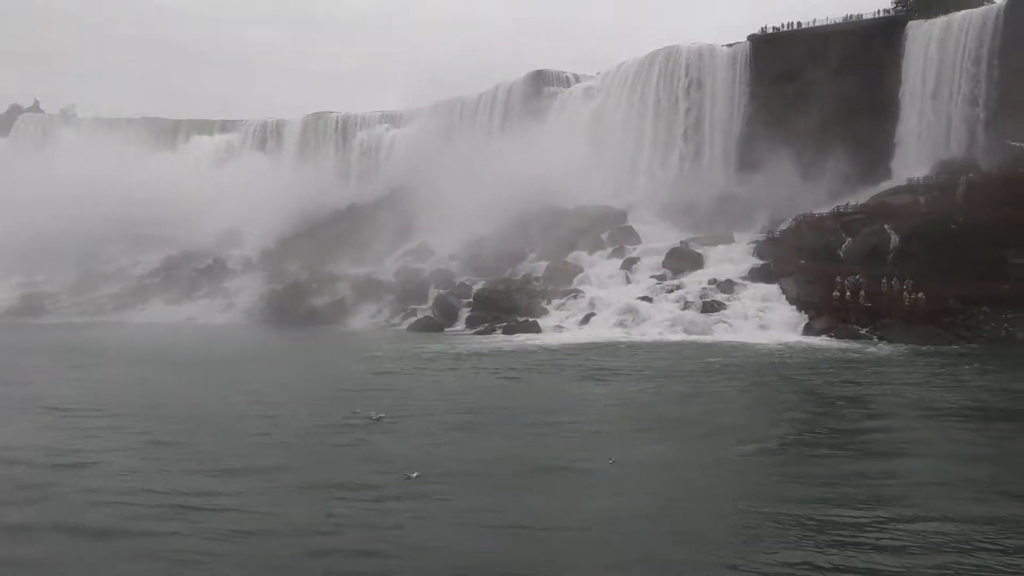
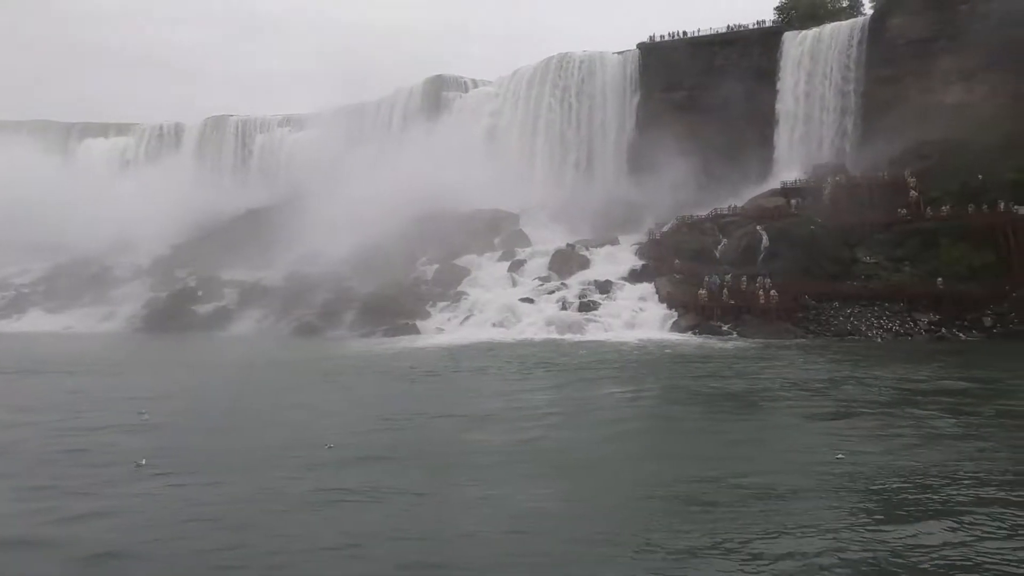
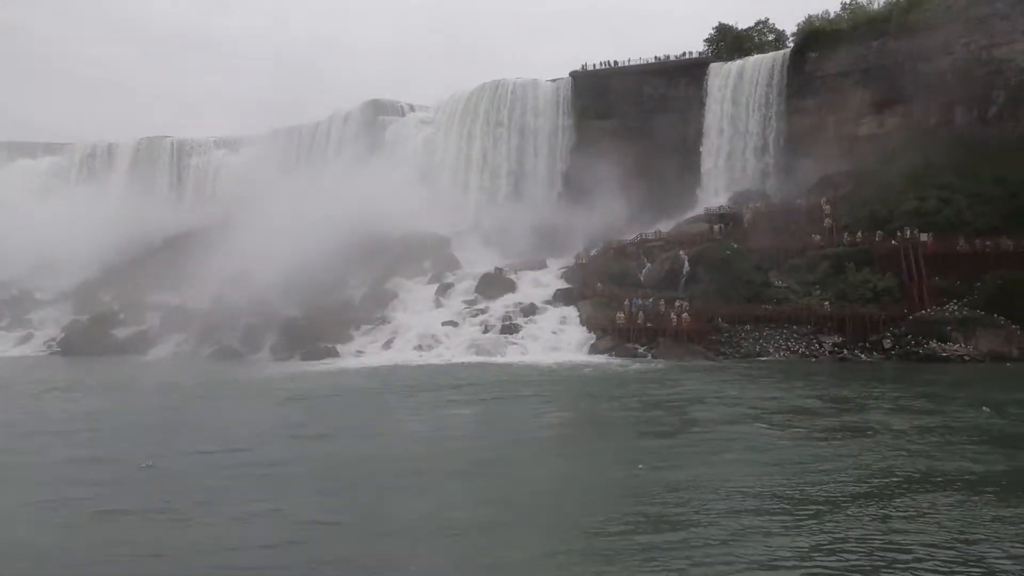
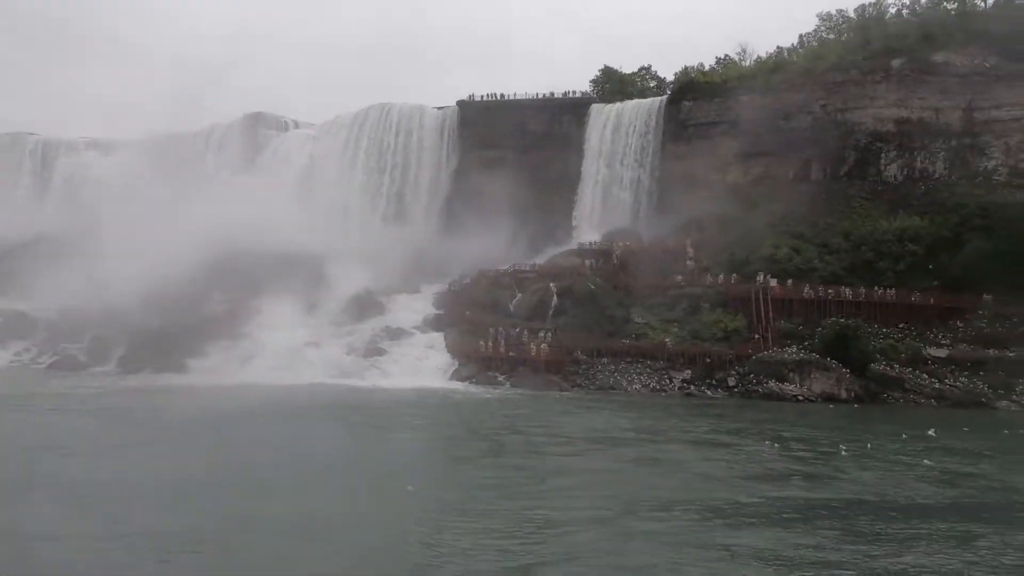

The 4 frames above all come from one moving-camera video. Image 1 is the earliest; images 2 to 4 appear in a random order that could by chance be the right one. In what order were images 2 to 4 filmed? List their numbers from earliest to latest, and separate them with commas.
2, 3, 4
